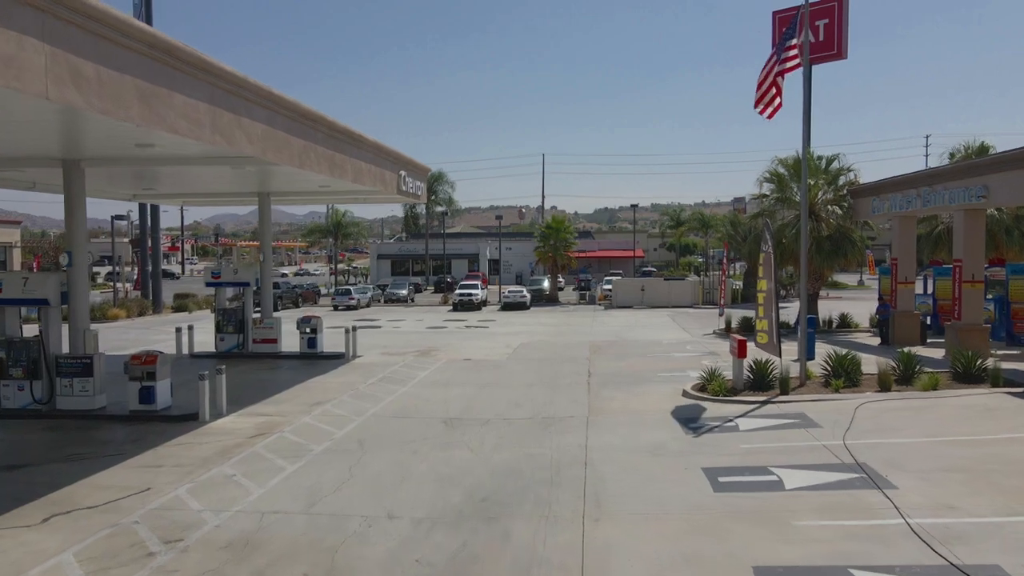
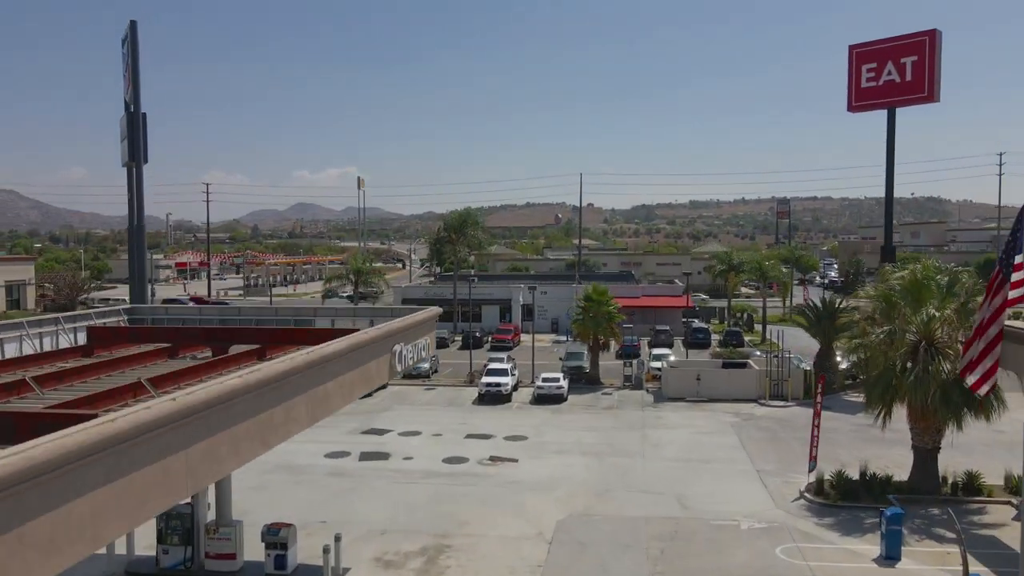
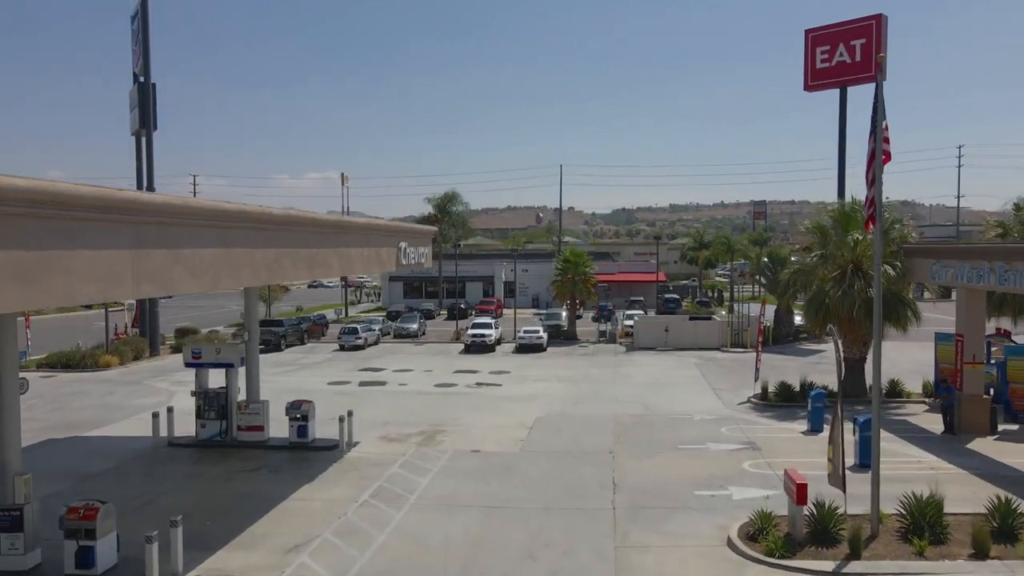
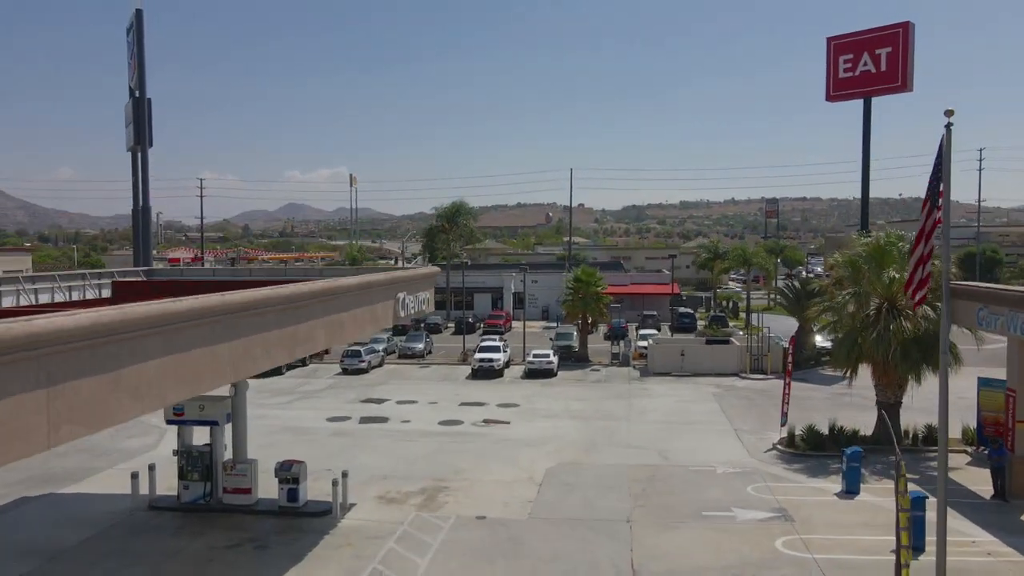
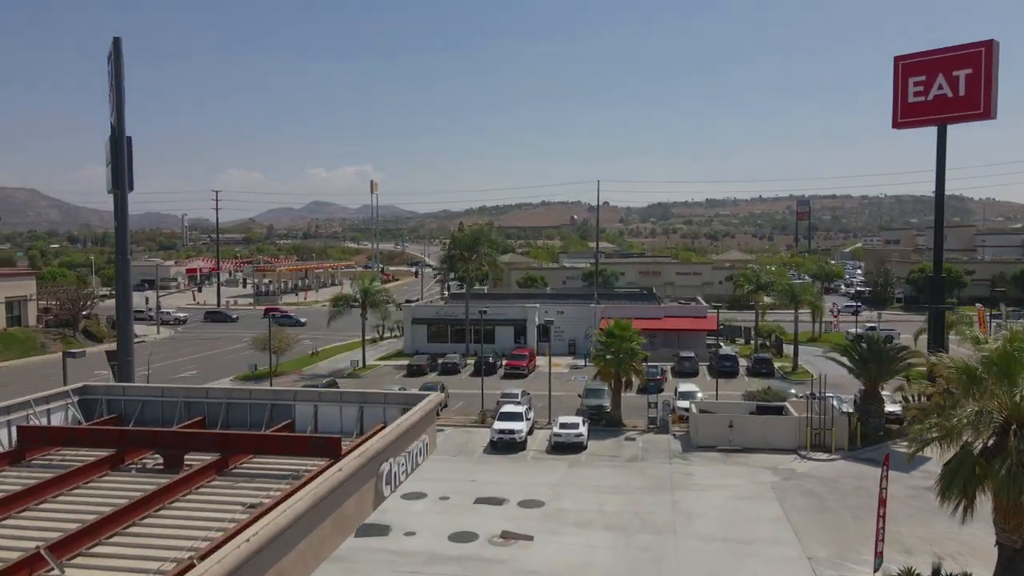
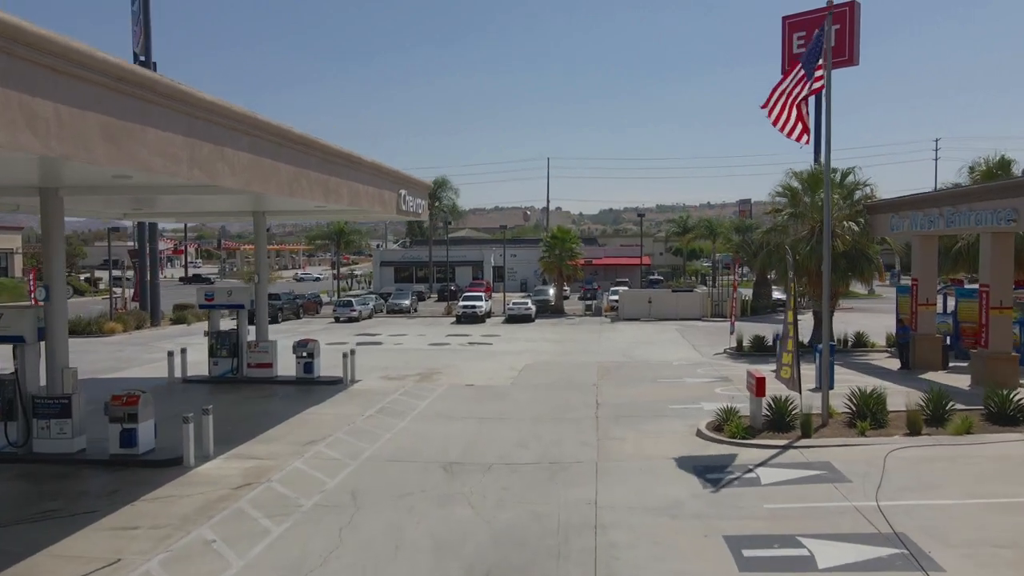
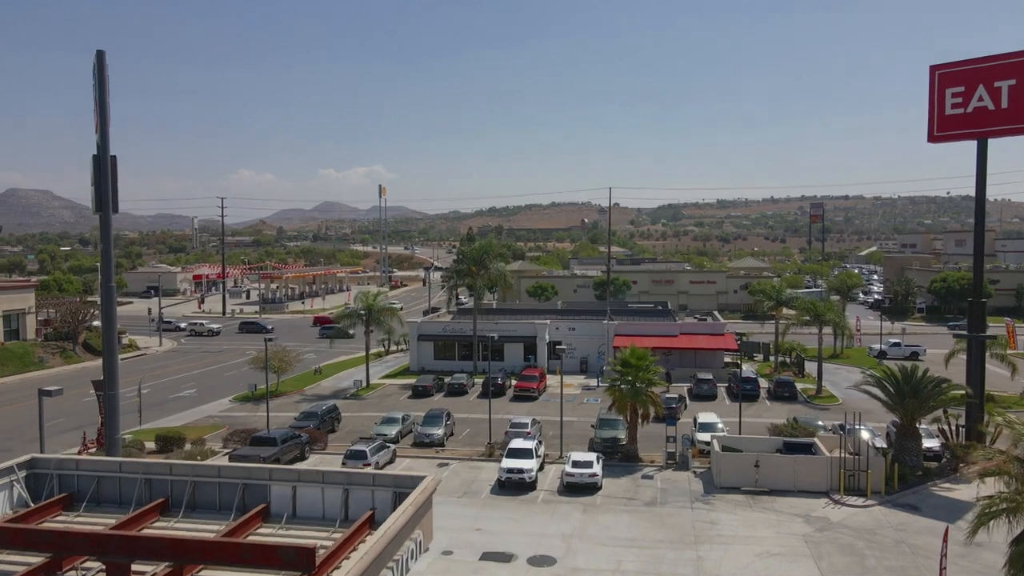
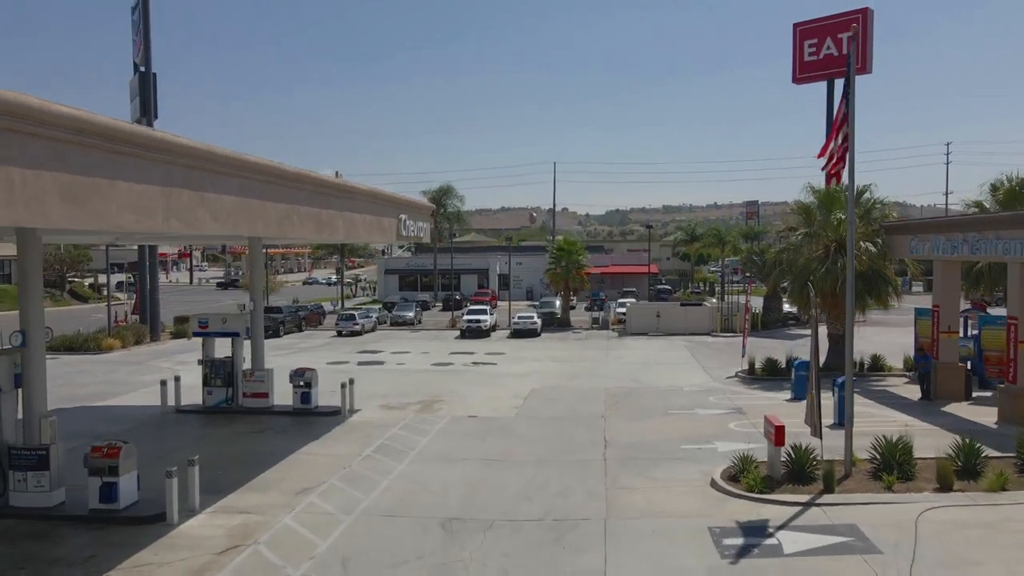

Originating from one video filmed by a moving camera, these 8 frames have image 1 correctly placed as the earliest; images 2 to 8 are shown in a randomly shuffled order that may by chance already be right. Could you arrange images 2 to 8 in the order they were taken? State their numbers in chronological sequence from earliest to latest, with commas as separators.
6, 8, 3, 4, 2, 5, 7
